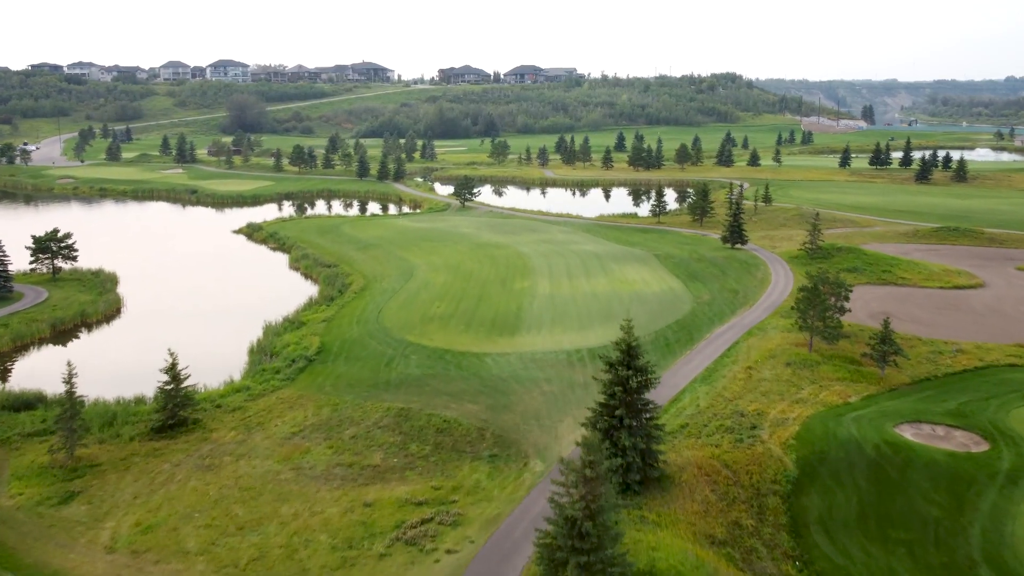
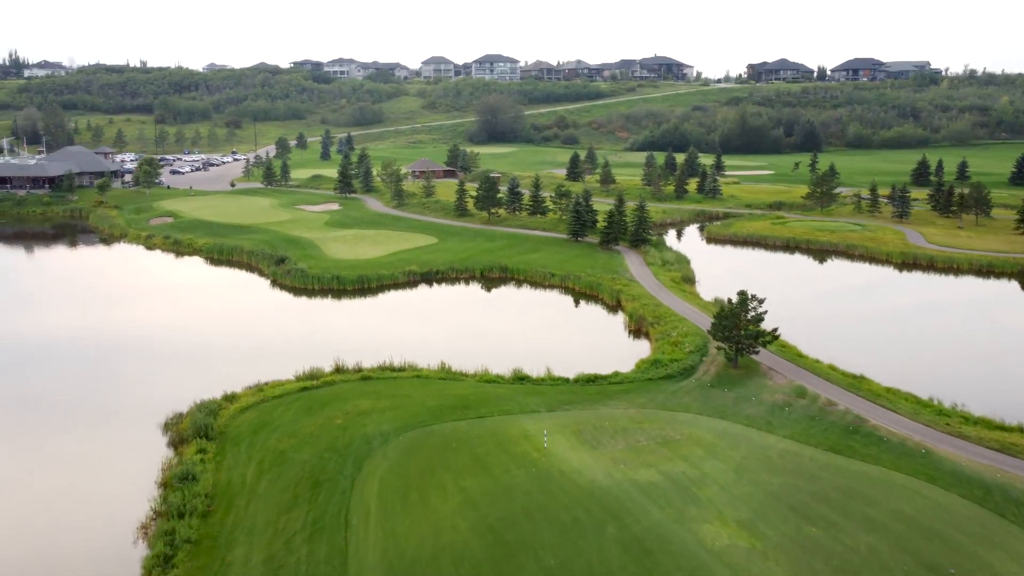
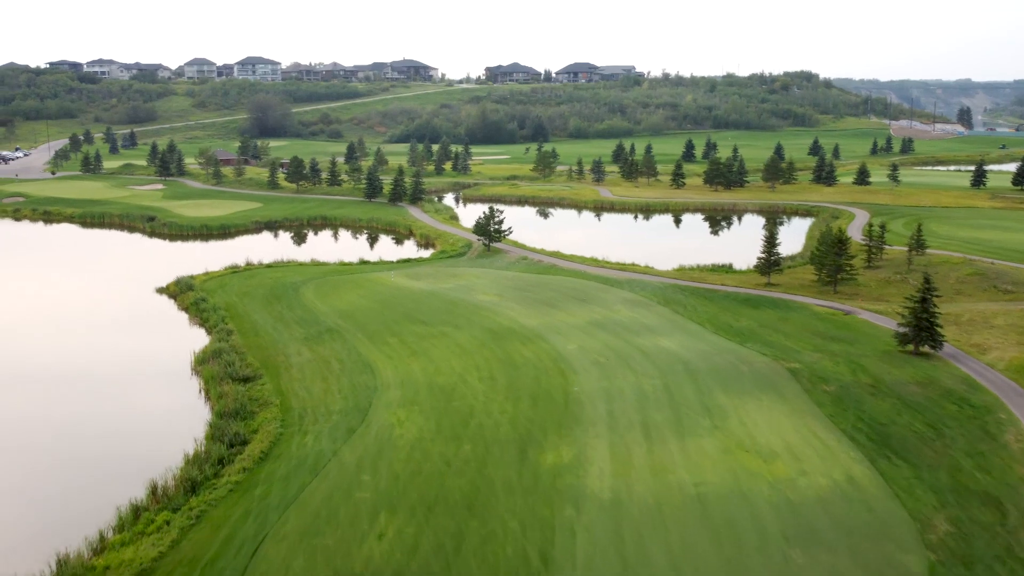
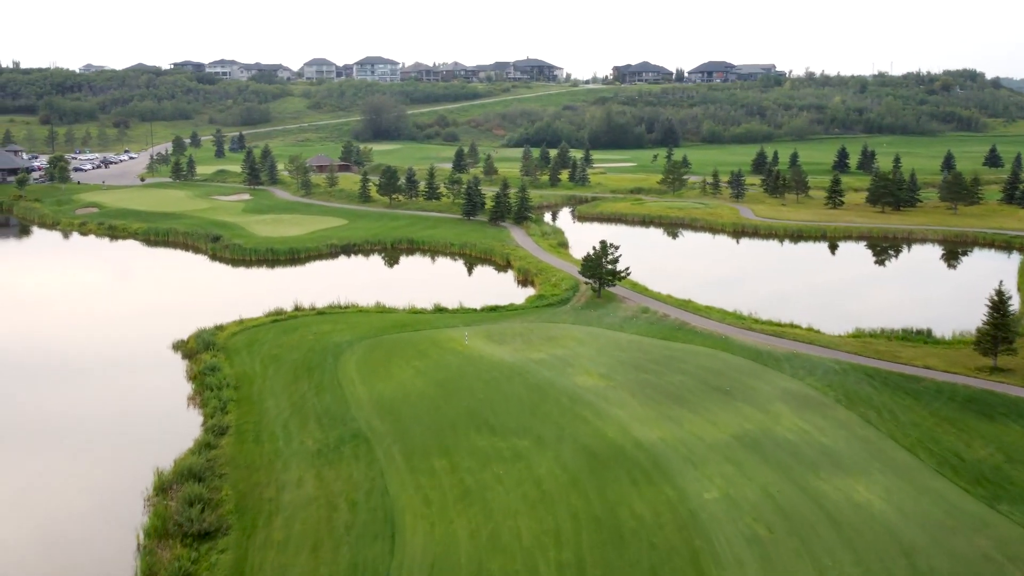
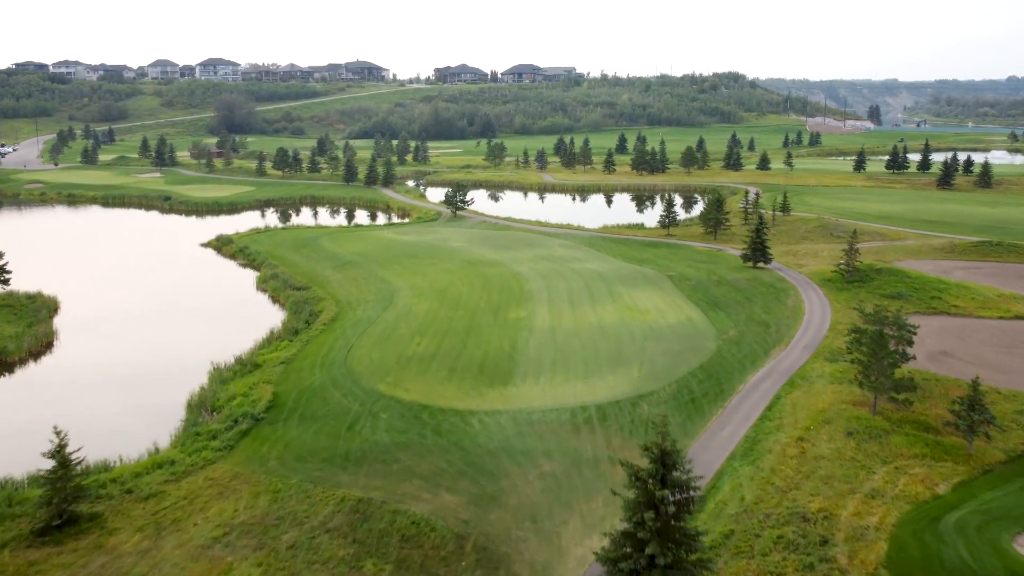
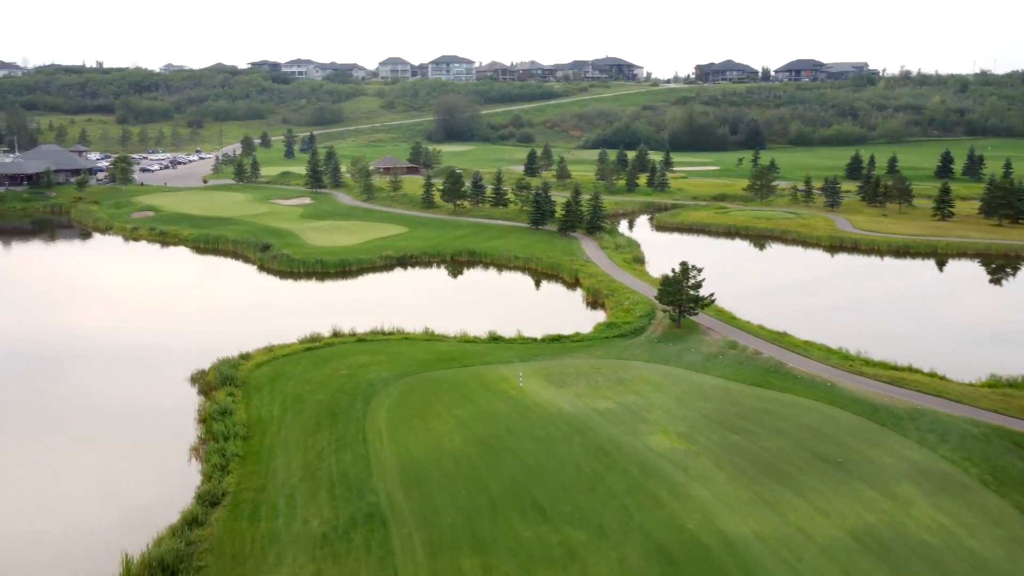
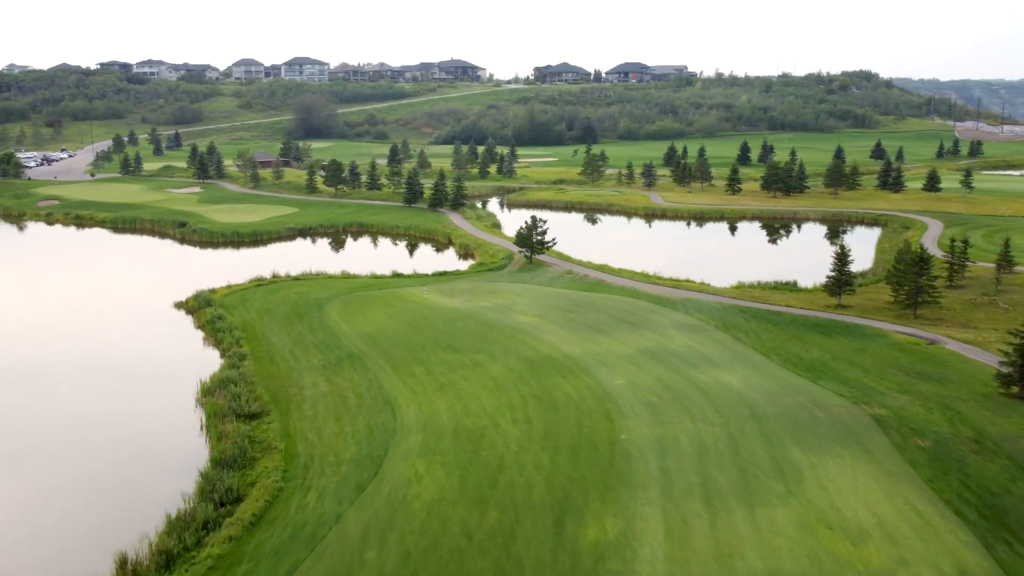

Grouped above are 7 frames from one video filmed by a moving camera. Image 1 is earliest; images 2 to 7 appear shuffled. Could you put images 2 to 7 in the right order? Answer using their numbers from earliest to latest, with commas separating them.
5, 3, 7, 4, 6, 2
